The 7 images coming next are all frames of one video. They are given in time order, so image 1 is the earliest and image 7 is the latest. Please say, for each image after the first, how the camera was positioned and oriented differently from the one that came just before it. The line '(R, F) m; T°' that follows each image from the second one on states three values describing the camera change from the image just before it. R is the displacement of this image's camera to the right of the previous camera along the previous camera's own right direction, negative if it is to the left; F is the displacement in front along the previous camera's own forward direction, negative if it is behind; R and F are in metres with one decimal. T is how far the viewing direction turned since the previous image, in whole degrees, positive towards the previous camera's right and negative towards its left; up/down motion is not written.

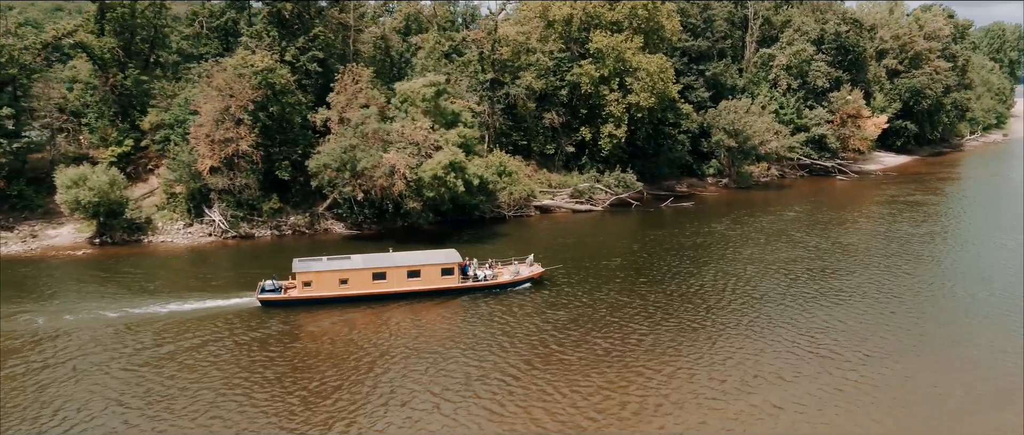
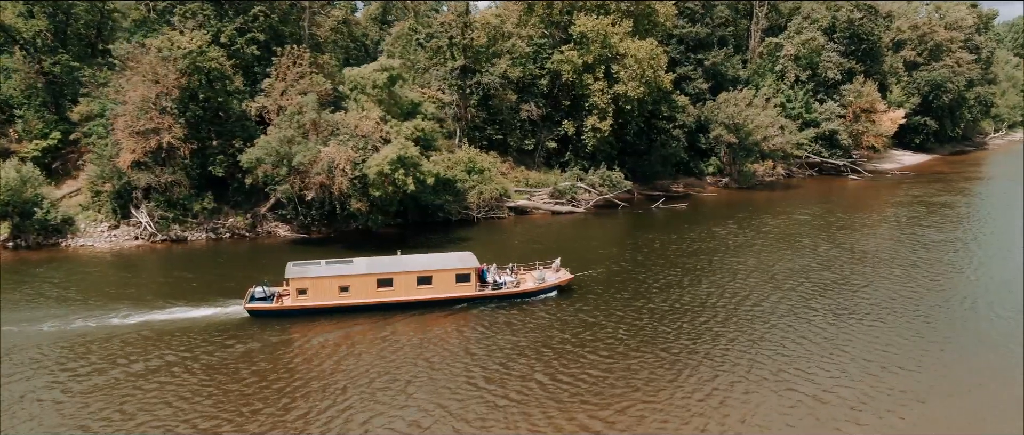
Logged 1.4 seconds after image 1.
(+3.8, +6.6) m; -1°
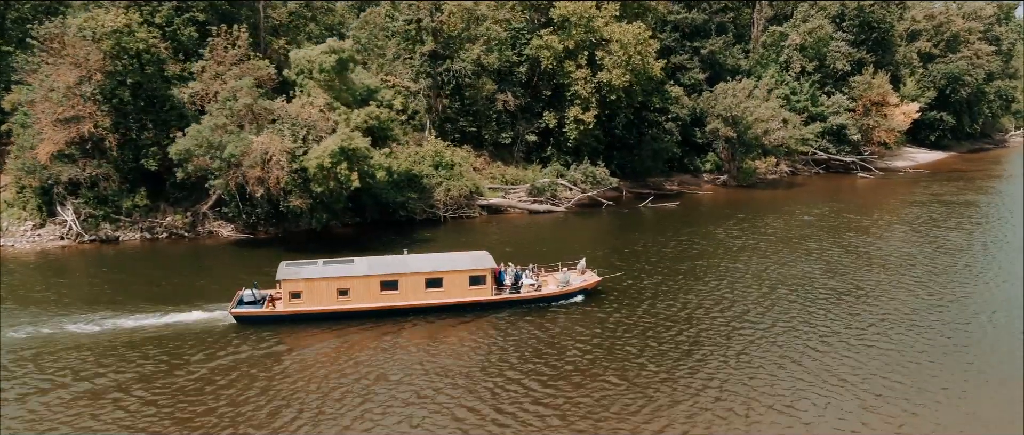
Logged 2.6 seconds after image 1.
(+3.2, +5.2) m; -1°
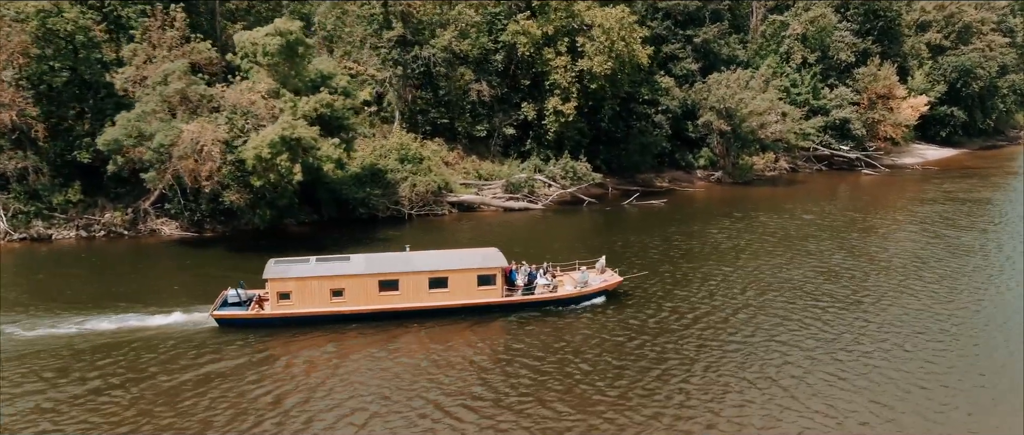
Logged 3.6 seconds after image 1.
(+2.8, +3.9) m; -1°
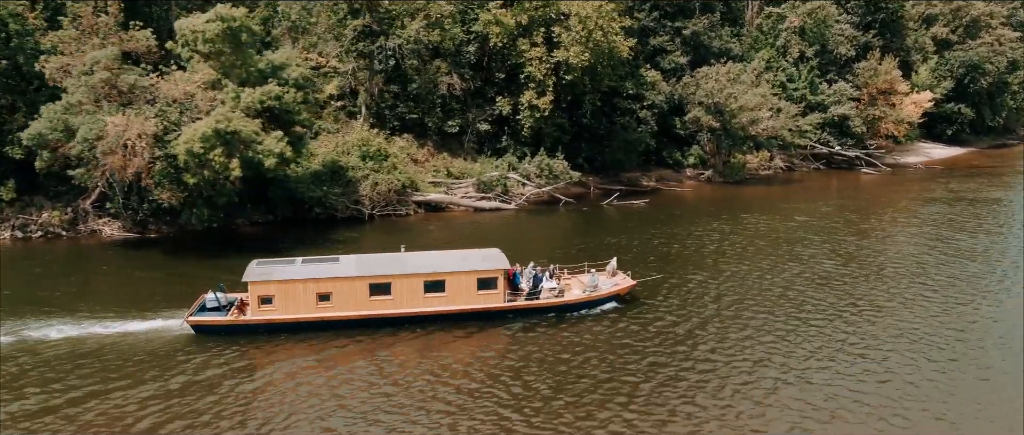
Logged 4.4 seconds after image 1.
(+2.8, +3.0) m; -1°
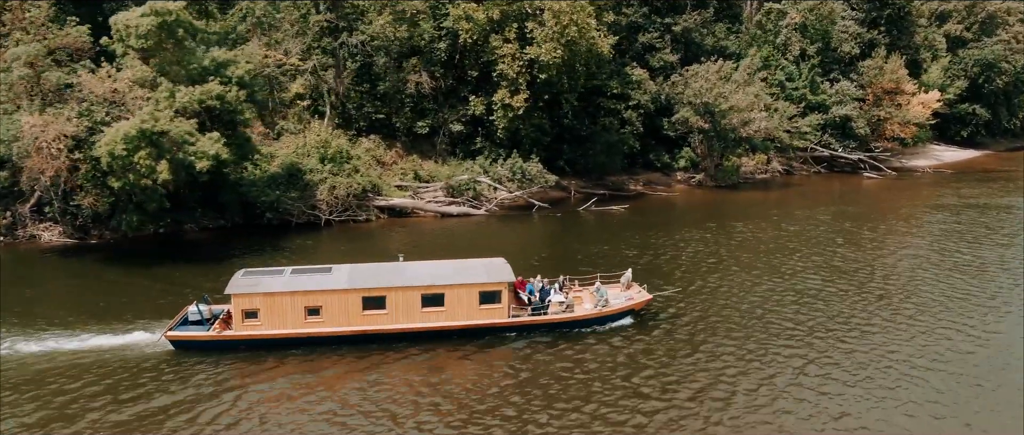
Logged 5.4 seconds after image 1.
(+3.4, +2.8) m; -2°
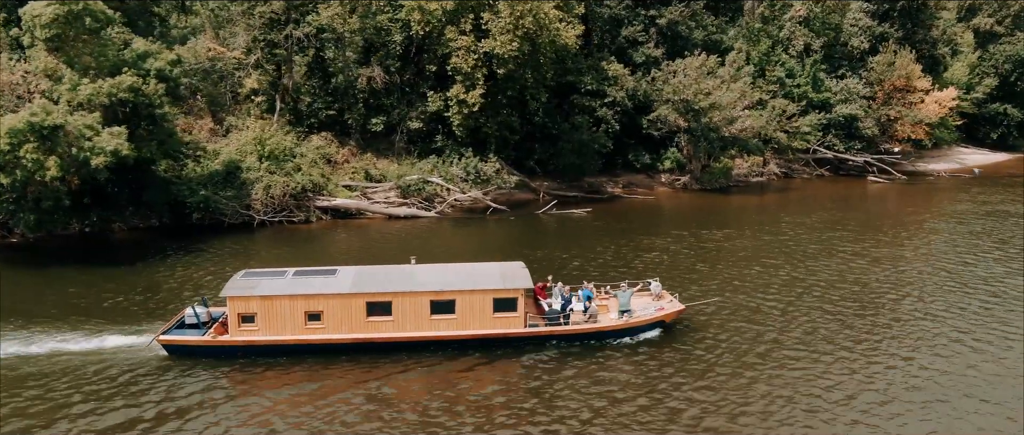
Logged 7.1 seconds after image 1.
(+5.9, +3.1) m; -3°
